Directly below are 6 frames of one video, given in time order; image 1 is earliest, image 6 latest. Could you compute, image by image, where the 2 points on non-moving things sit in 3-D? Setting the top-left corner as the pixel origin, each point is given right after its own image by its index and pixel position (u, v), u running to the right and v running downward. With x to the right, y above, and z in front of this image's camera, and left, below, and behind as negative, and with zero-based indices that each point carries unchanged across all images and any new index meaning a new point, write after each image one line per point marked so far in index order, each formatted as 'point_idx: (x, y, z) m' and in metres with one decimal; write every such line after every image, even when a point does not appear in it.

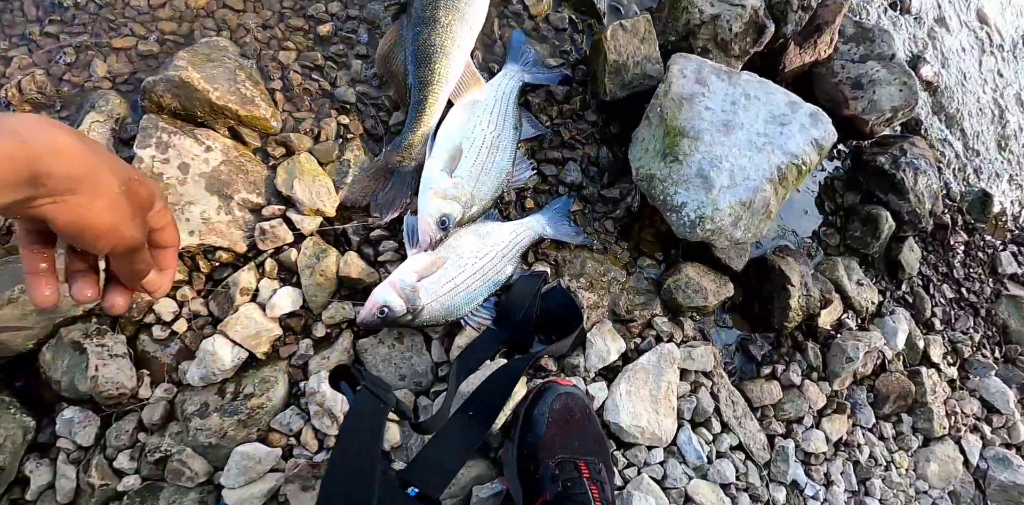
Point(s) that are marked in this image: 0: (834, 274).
0: (+2.6, -0.2, +4.6) m
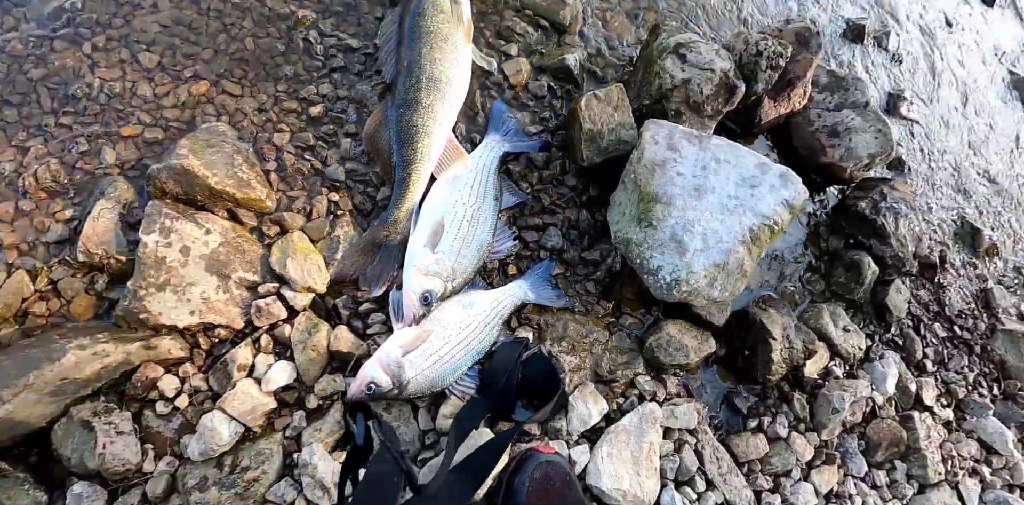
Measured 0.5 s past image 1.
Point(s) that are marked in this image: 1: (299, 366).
0: (+2.6, -0.6, +4.7) m
1: (-1.3, -0.7, +3.5) m
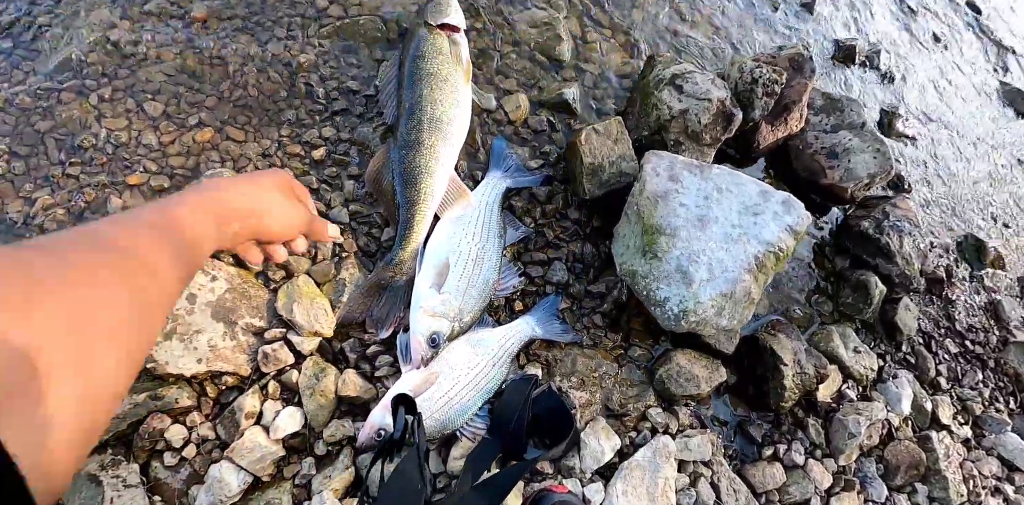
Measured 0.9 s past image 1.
0: (+2.6, -0.8, +4.7) m
1: (-1.3, -1.0, +3.5) m
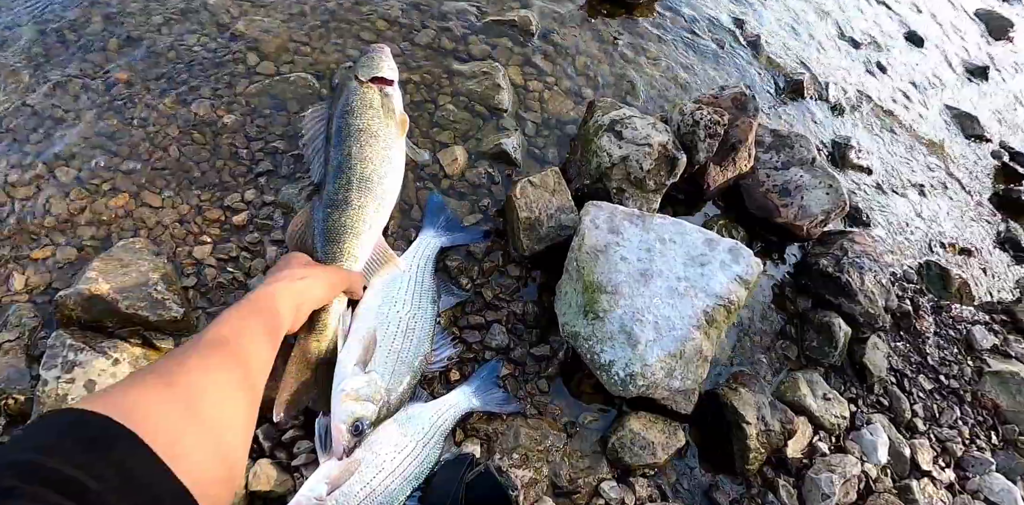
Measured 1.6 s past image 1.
0: (+2.2, -1.1, +4.4) m
1: (-1.6, -1.4, +3.1) m
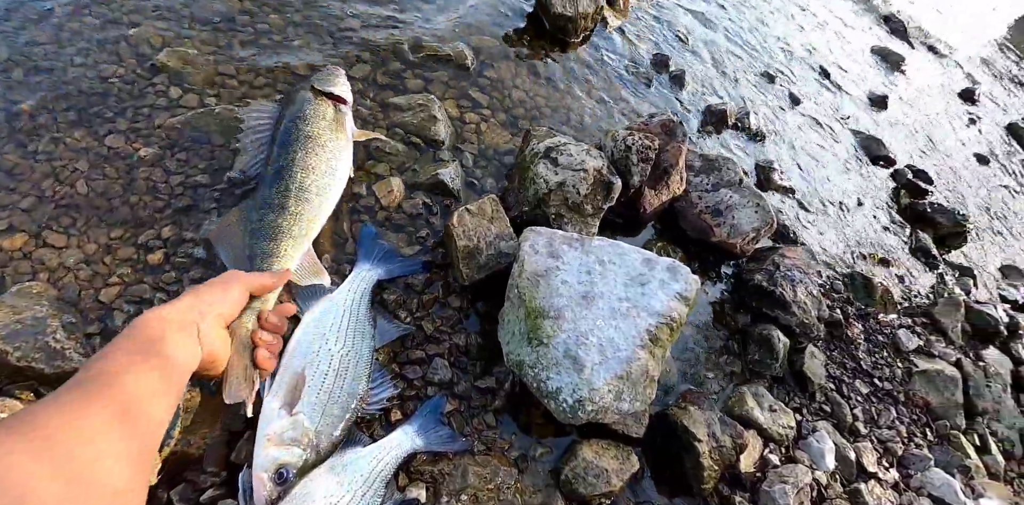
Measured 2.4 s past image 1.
0: (+1.8, -1.2, +4.4) m
1: (-1.9, -1.7, +2.8) m
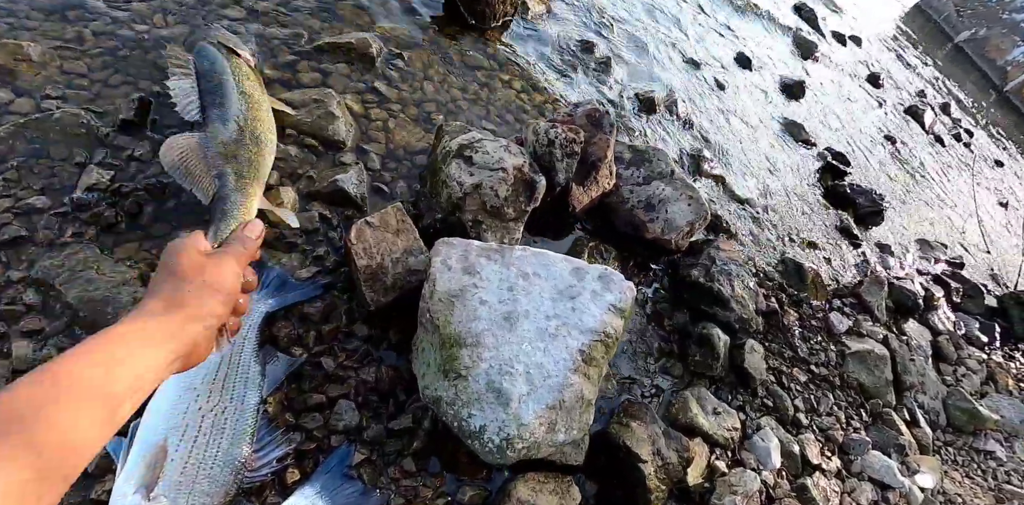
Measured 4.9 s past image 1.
0: (+1.3, -1.2, +4.1) m
1: (-2.2, -1.9, +2.1) m
